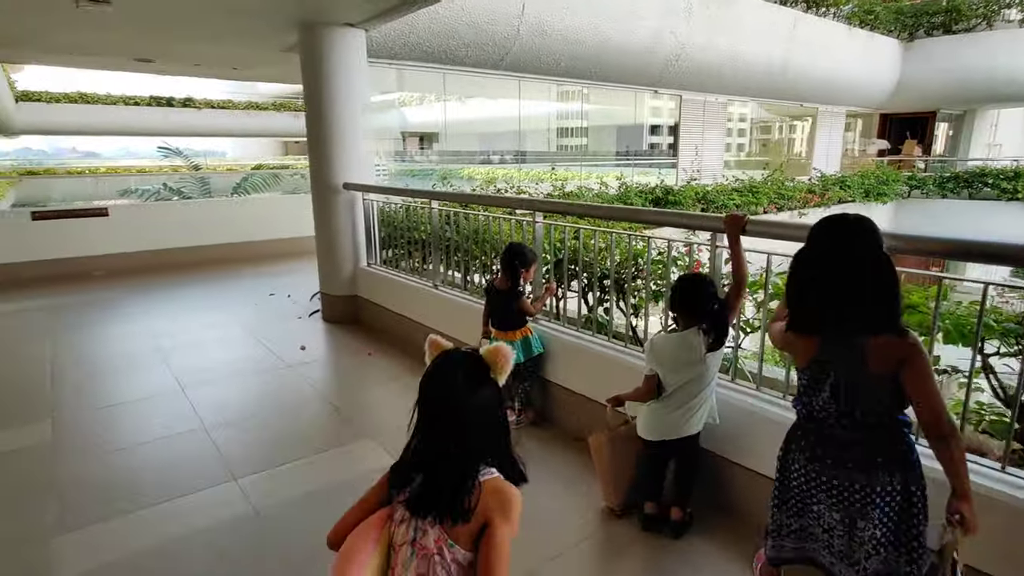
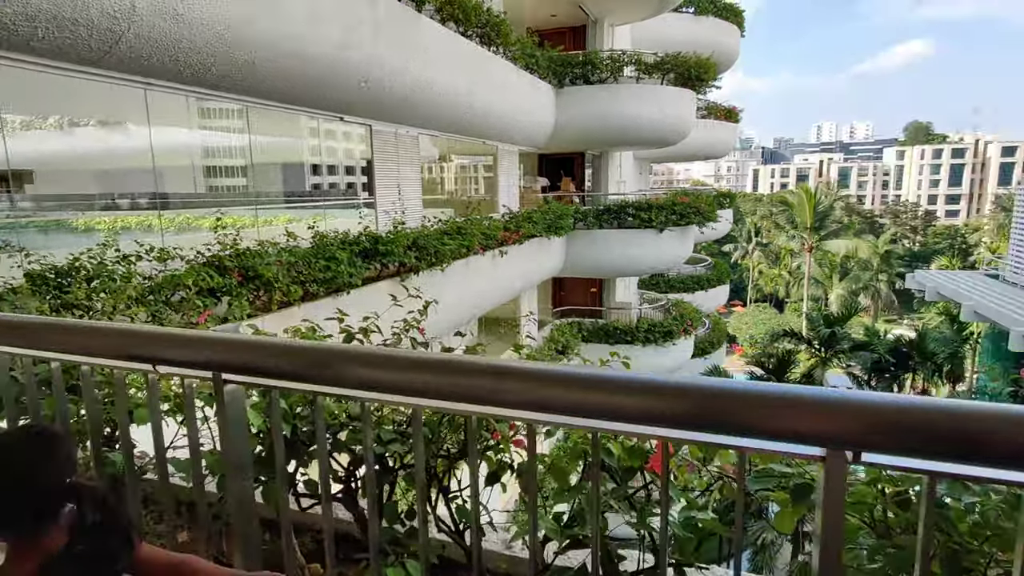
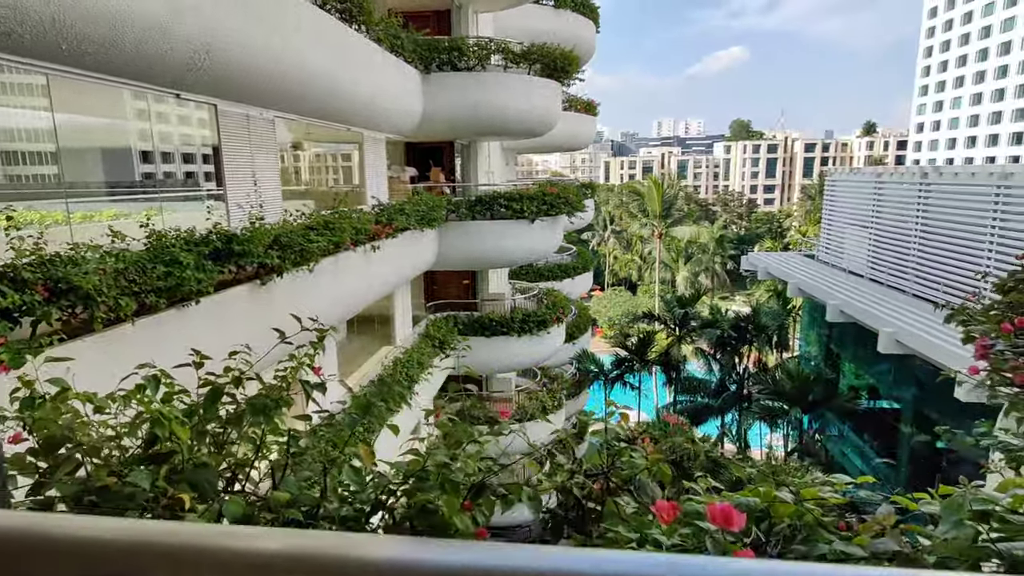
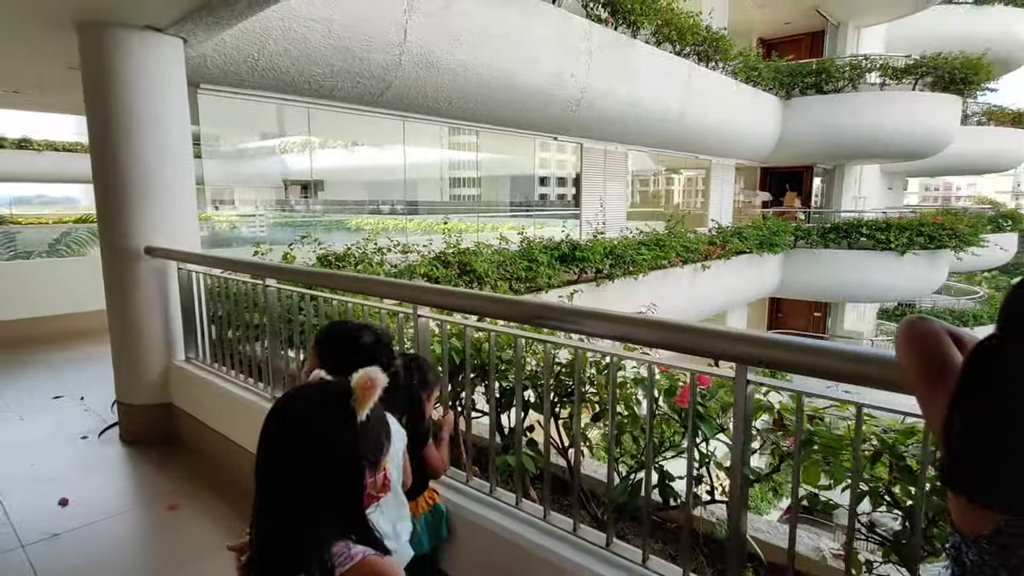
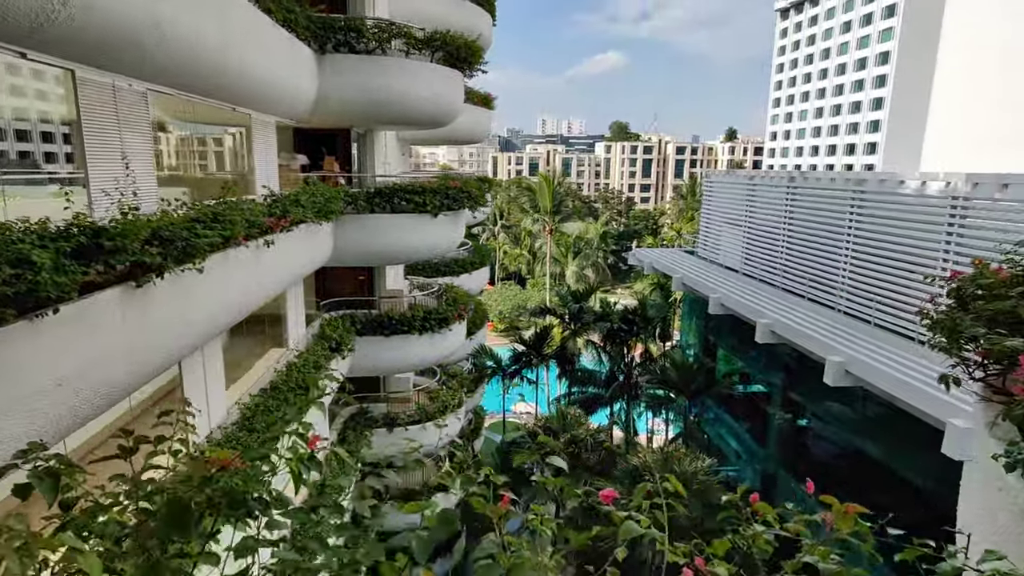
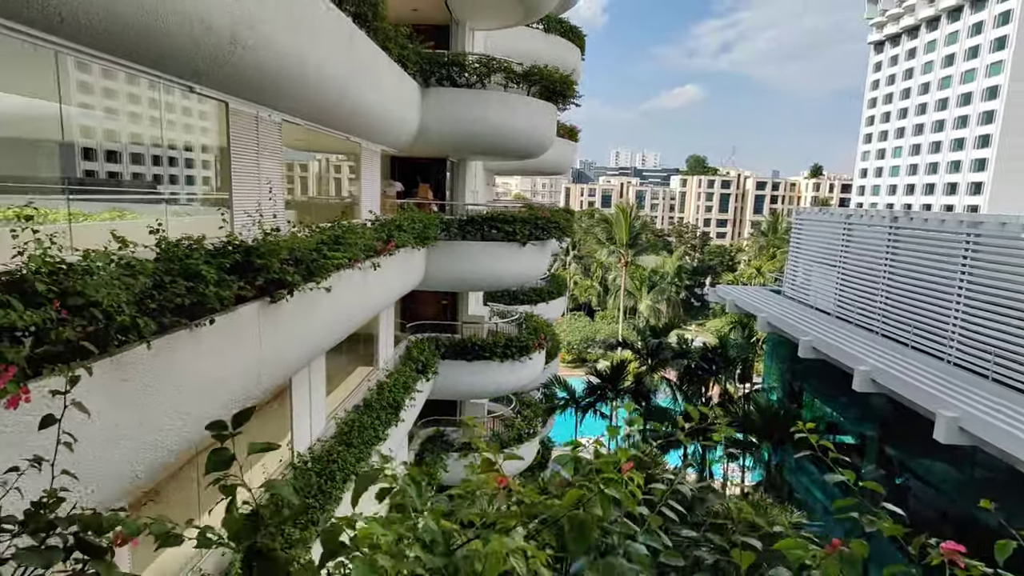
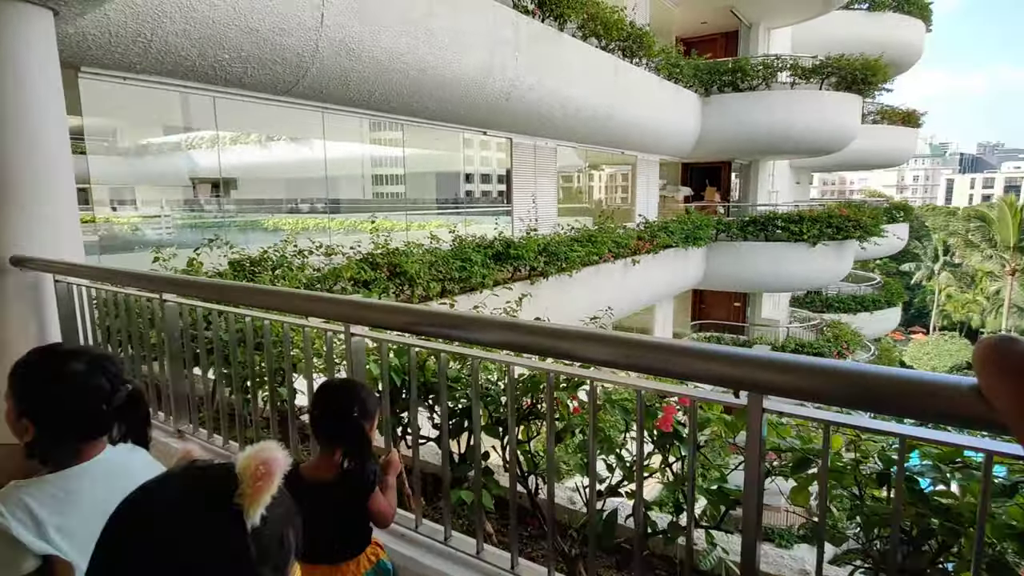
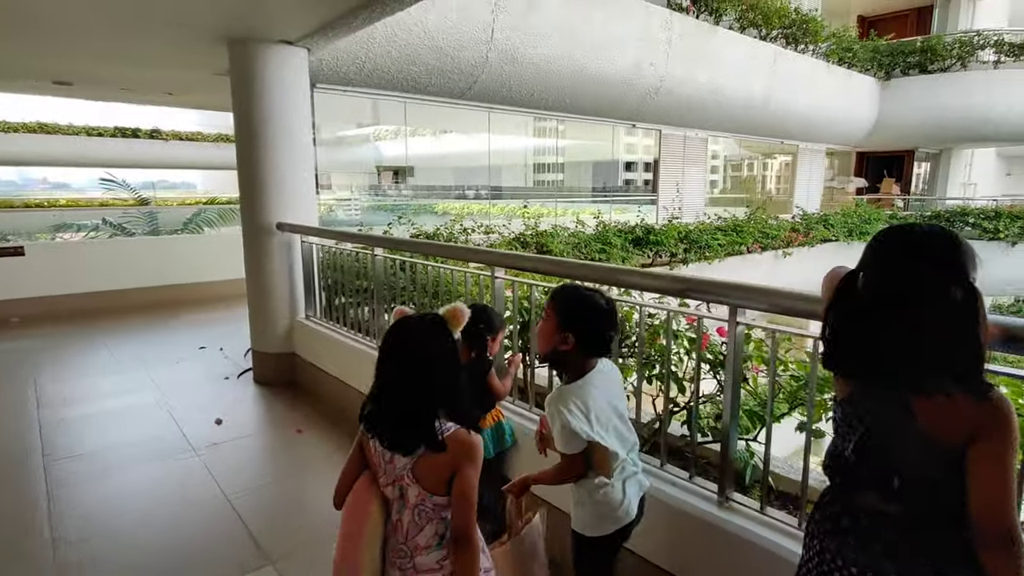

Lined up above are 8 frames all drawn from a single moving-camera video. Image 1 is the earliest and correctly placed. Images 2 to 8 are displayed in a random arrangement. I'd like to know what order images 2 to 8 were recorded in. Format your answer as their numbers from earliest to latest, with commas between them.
8, 4, 7, 2, 3, 5, 6
